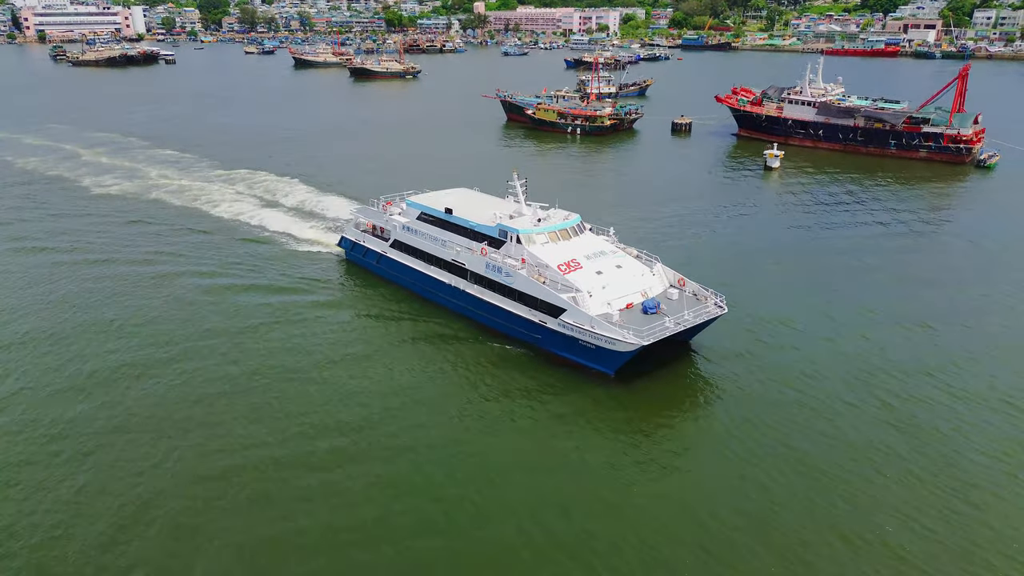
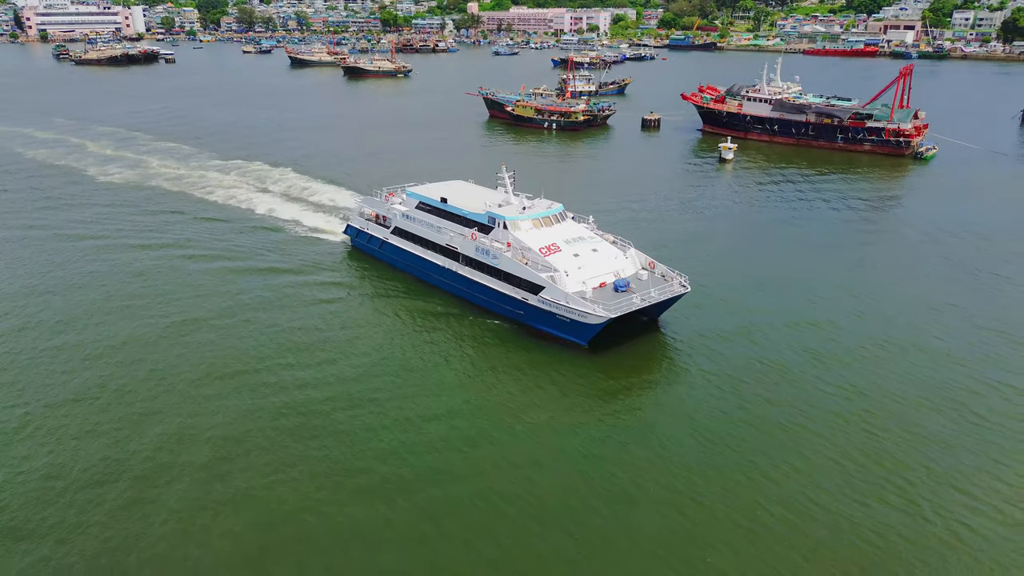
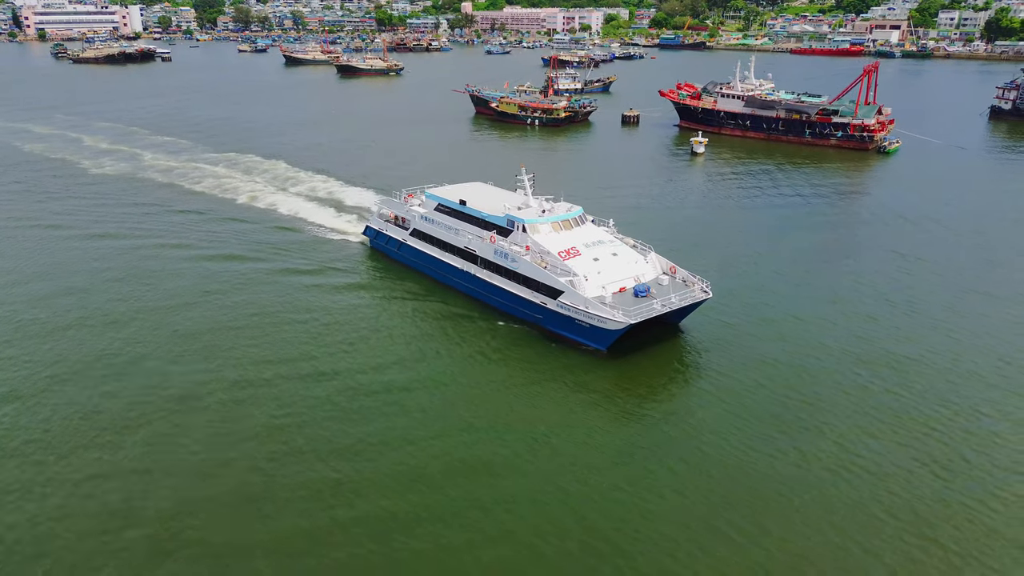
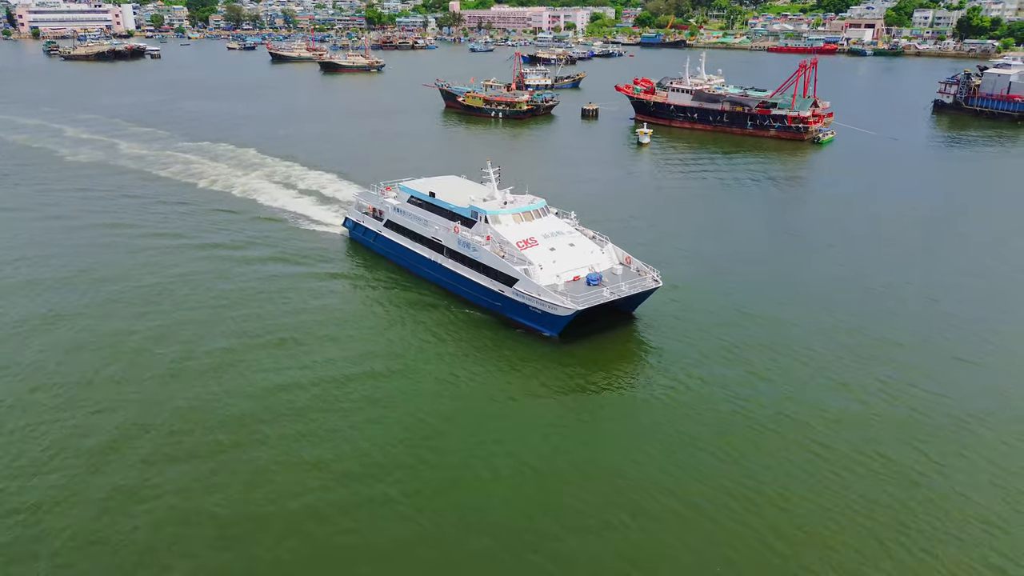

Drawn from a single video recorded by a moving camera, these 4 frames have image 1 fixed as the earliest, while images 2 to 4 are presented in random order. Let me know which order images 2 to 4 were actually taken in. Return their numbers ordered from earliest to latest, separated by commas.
2, 3, 4
